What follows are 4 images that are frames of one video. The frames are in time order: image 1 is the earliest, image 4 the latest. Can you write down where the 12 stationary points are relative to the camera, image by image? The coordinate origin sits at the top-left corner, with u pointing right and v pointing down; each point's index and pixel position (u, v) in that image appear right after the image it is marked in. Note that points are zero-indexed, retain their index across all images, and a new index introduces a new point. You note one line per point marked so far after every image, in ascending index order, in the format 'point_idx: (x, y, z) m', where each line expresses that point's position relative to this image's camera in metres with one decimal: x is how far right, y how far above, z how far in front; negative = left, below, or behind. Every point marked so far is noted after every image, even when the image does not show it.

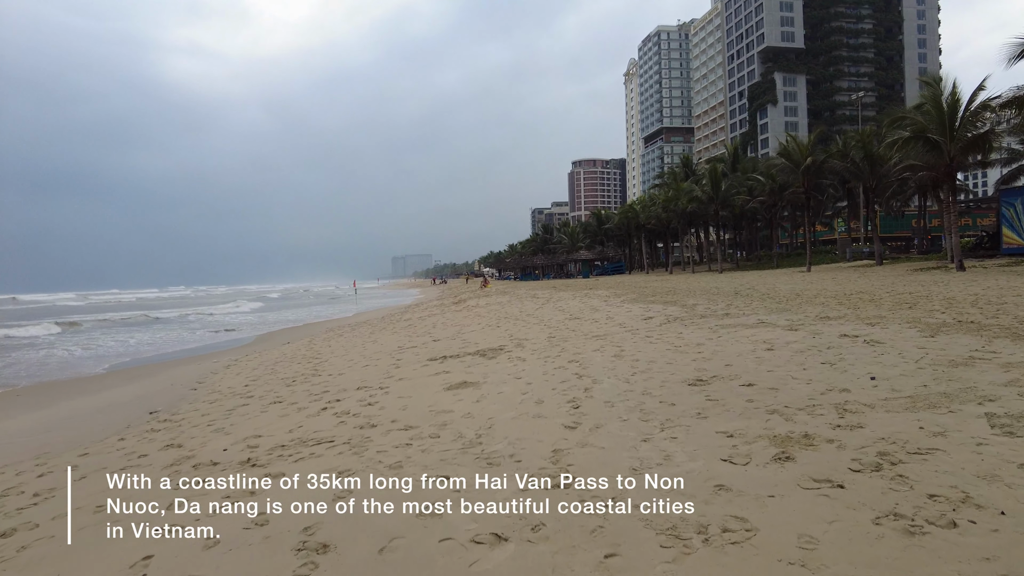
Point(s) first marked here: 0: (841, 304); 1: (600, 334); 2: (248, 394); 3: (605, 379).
0: (+5.7, -0.3, +10.4) m
1: (+1.5, -0.8, +10.0) m
2: (-4.0, -1.6, +8.9) m
3: (+0.9, -0.9, +6.0) m
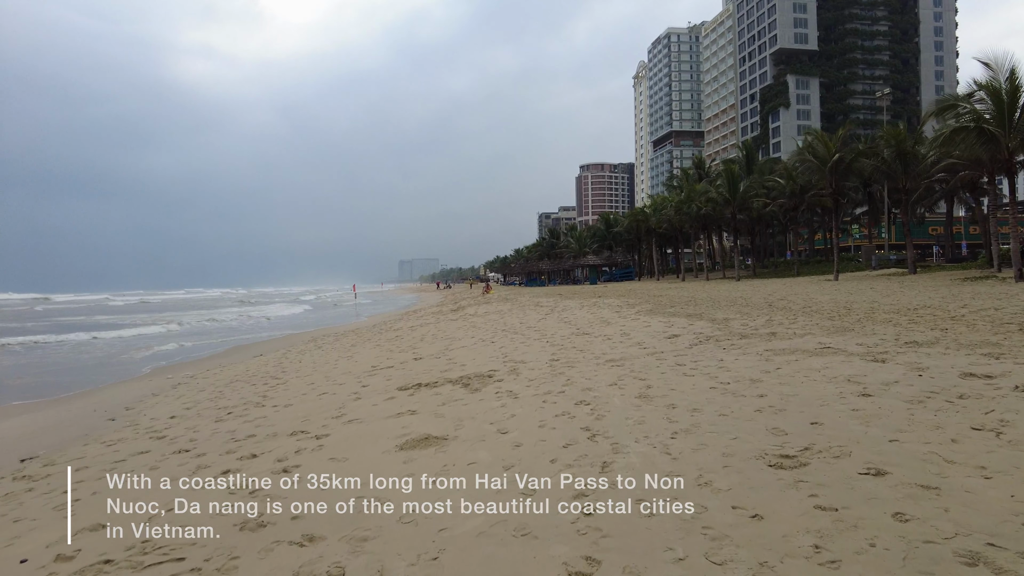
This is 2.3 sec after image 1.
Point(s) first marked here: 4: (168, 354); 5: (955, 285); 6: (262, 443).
0: (+5.6, -0.5, +8.3) m
1: (+1.4, -0.9, +7.9) m
2: (-4.1, -1.7, +6.9) m
3: (+0.8, -1.1, +4.0) m
4: (-11.1, -2.1, +19.5) m
5: (+11.9, +0.1, +16.2) m
6: (-2.4, -1.5, +5.8) m
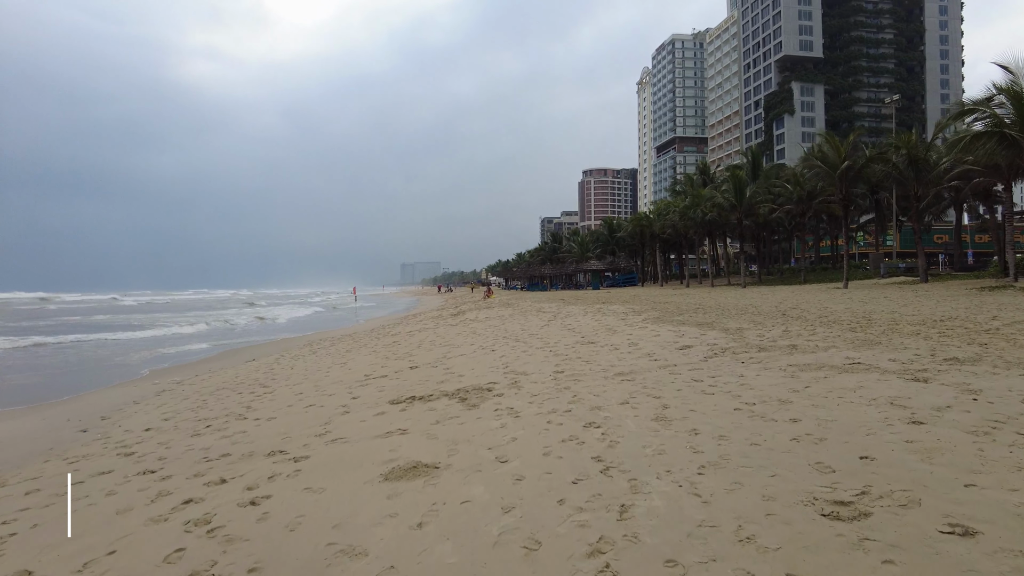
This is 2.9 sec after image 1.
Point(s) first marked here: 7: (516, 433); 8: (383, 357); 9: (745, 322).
0: (+5.6, -0.6, +7.7) m
1: (+1.4, -1.0, +7.4) m
2: (-4.1, -1.7, +6.3) m
3: (+0.8, -1.1, +3.4) m
4: (-11.1, -2.2, +18.9) m
5: (+11.9, -0.2, +15.6) m
6: (-2.4, -1.5, +5.2) m
7: (0.0, -1.2, +4.9) m
8: (-2.8, -1.5, +13.0) m
9: (+4.5, -0.7, +11.7) m
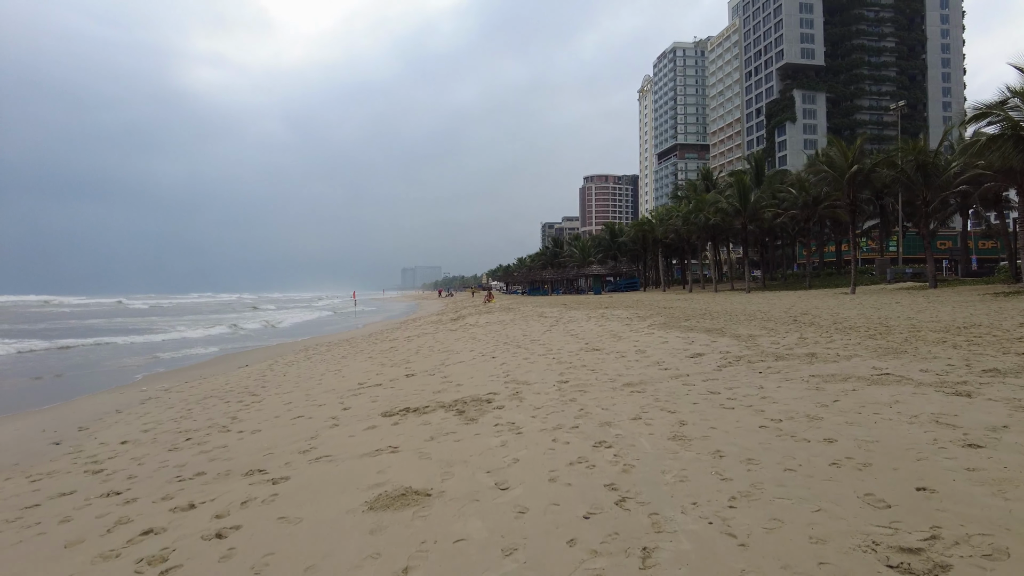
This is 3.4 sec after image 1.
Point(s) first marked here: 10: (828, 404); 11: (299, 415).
0: (+5.6, -0.7, +7.2) m
1: (+1.4, -1.1, +6.9) m
2: (-4.1, -1.7, +5.9) m
3: (+0.8, -1.1, +2.9) m
4: (-11.1, -2.3, +18.4) m
5: (+12.0, -0.3, +15.1) m
6: (-2.4, -1.6, +4.7) m
7: (0.0, -1.2, +4.4) m
8: (-2.8, -1.6, +12.5) m
9: (+4.6, -0.8, +11.2) m
10: (+2.7, -1.0, +5.1) m
11: (-2.7, -1.6, +7.7) m
